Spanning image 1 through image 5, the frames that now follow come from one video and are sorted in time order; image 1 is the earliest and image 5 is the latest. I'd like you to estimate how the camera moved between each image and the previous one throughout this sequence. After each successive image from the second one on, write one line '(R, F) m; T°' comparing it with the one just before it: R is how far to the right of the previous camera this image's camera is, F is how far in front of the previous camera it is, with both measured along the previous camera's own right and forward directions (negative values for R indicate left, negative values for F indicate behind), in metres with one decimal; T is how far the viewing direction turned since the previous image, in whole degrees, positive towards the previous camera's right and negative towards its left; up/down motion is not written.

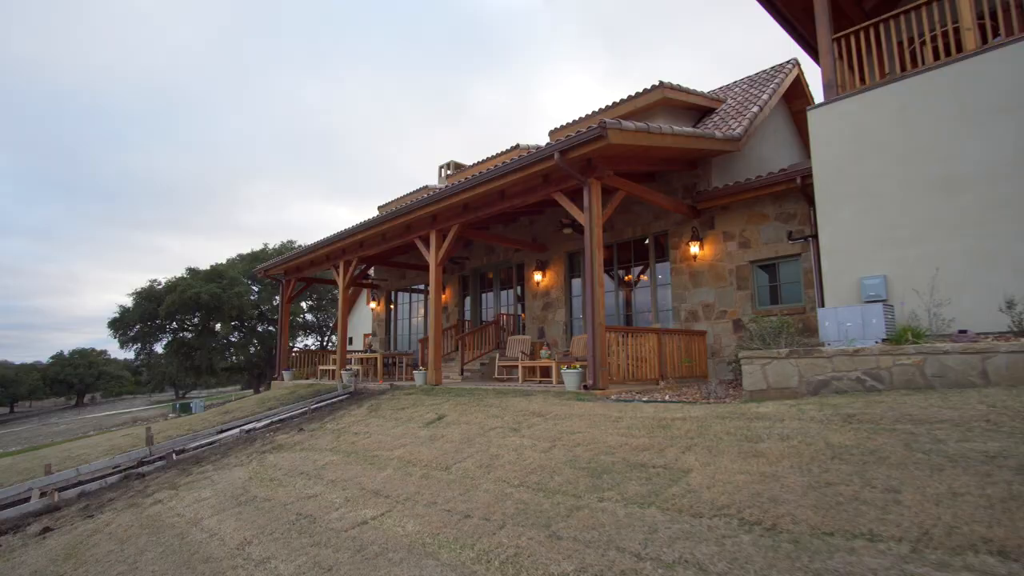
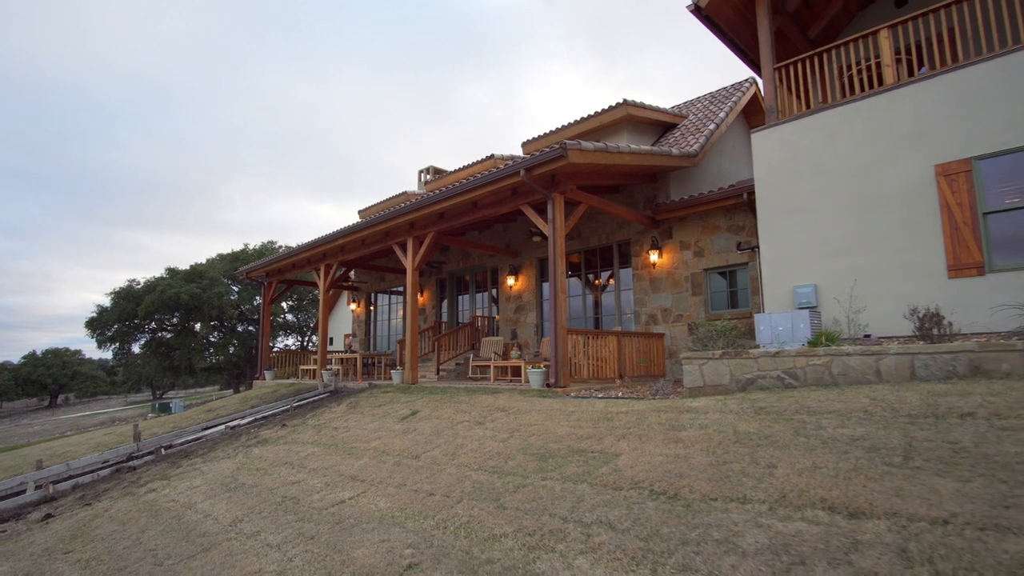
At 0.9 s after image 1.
(+0.2, -0.6) m; +2°
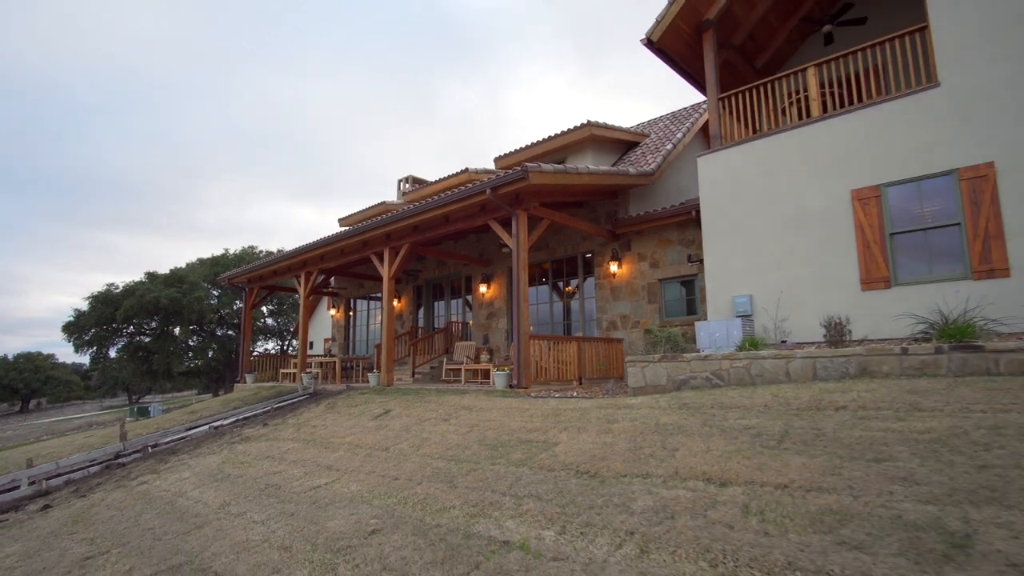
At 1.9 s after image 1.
(+0.2, -0.7) m; +2°
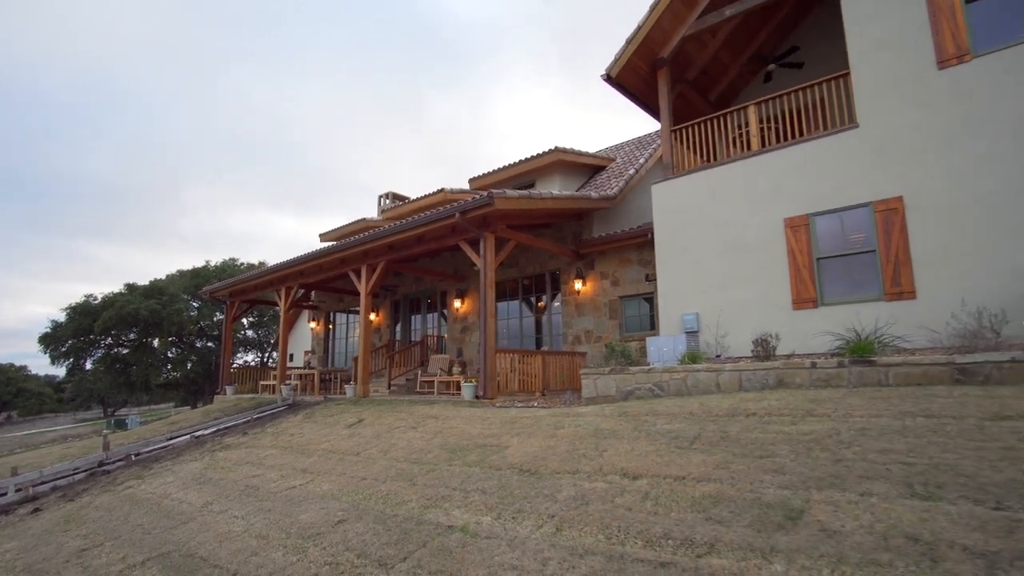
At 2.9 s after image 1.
(+0.3, -0.6) m; +2°
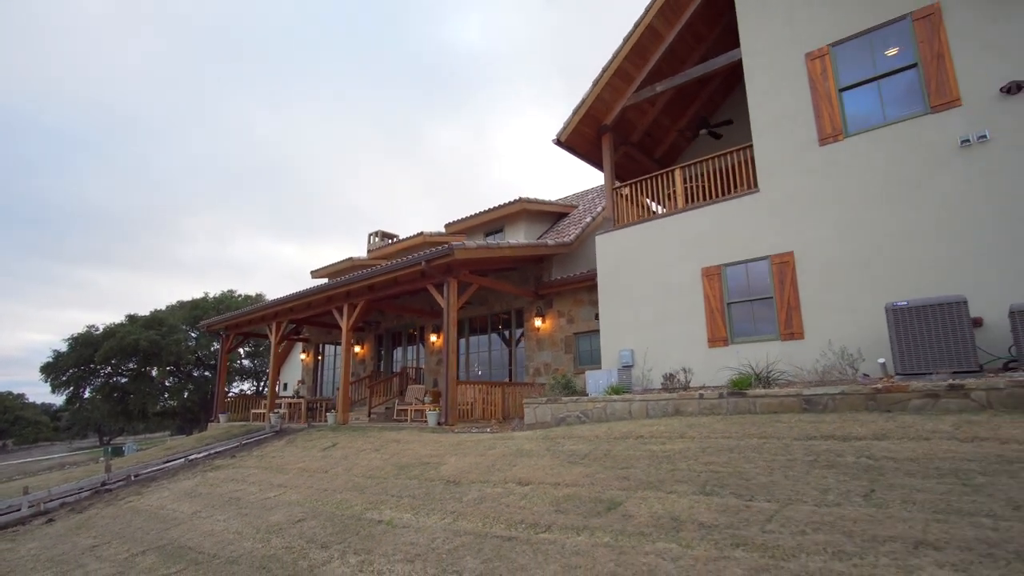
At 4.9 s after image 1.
(+0.7, -1.2) m; 0°
